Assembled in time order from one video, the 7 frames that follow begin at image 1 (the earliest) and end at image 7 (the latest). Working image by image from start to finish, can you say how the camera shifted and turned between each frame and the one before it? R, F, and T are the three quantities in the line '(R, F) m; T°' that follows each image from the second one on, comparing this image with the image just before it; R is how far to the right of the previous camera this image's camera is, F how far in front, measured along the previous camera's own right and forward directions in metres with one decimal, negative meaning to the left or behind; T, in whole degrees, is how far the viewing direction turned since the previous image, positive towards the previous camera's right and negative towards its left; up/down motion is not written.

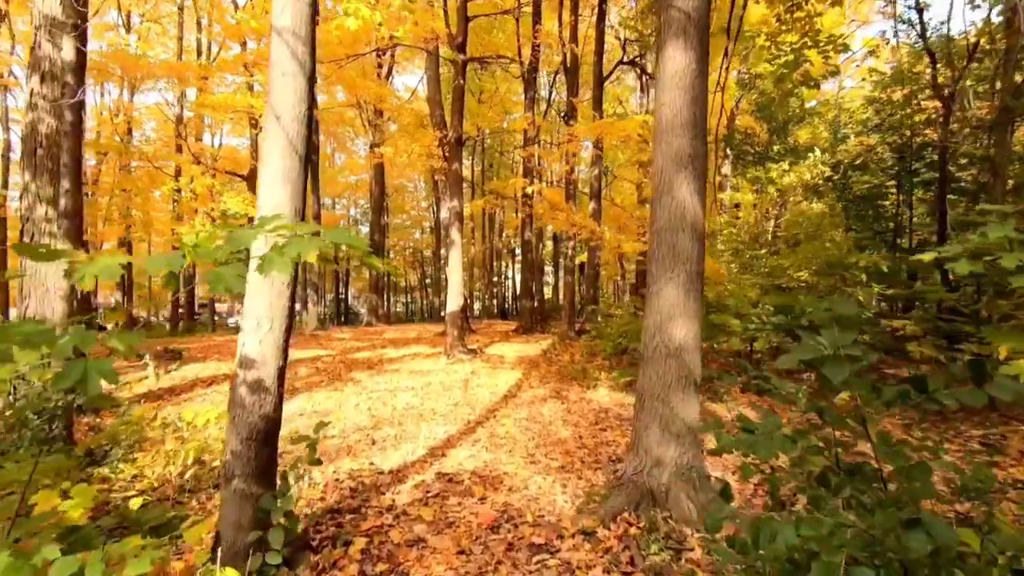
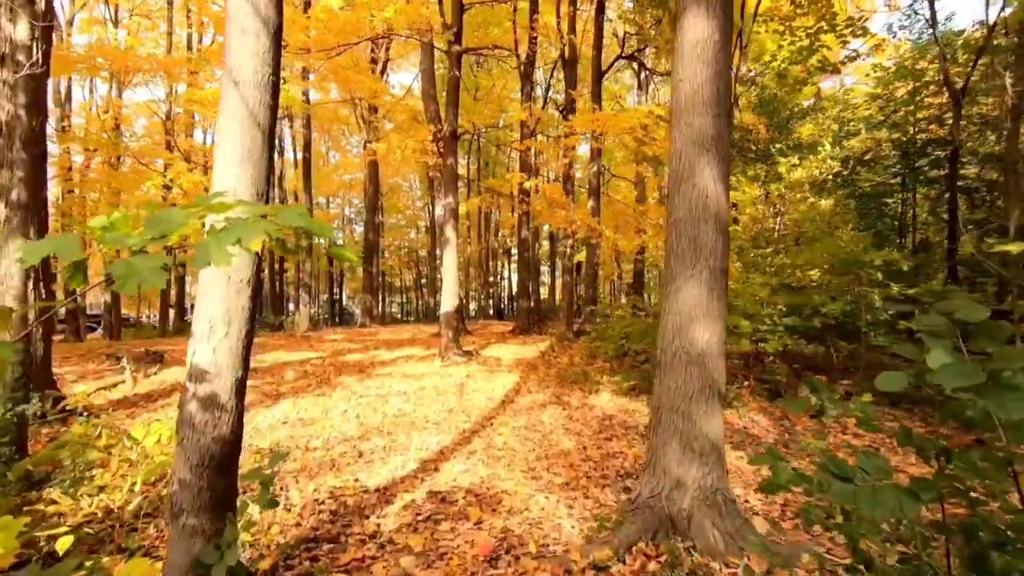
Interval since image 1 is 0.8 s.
(0.0, +0.4) m; 0°
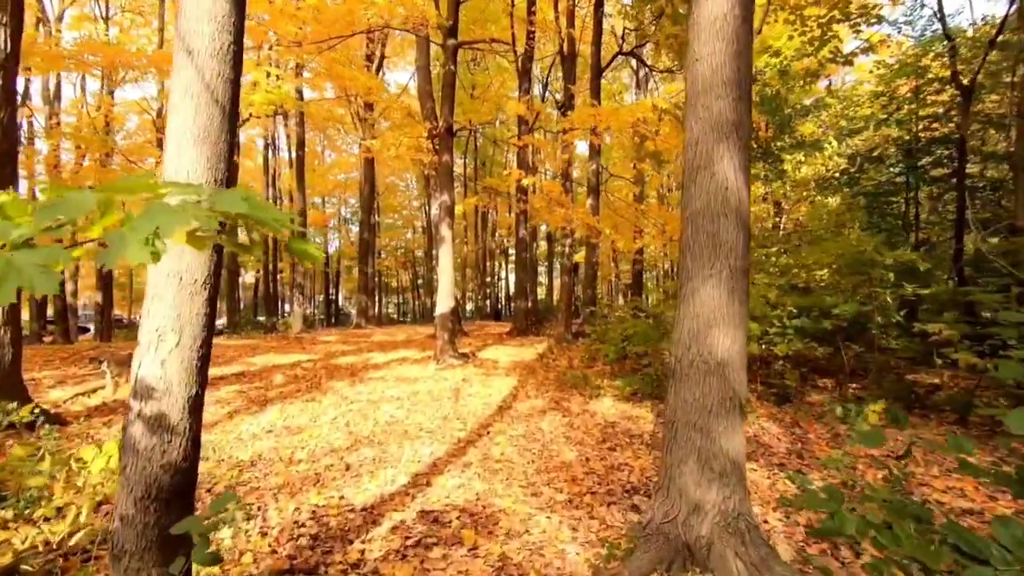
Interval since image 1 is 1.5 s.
(0.0, +0.3) m; 0°
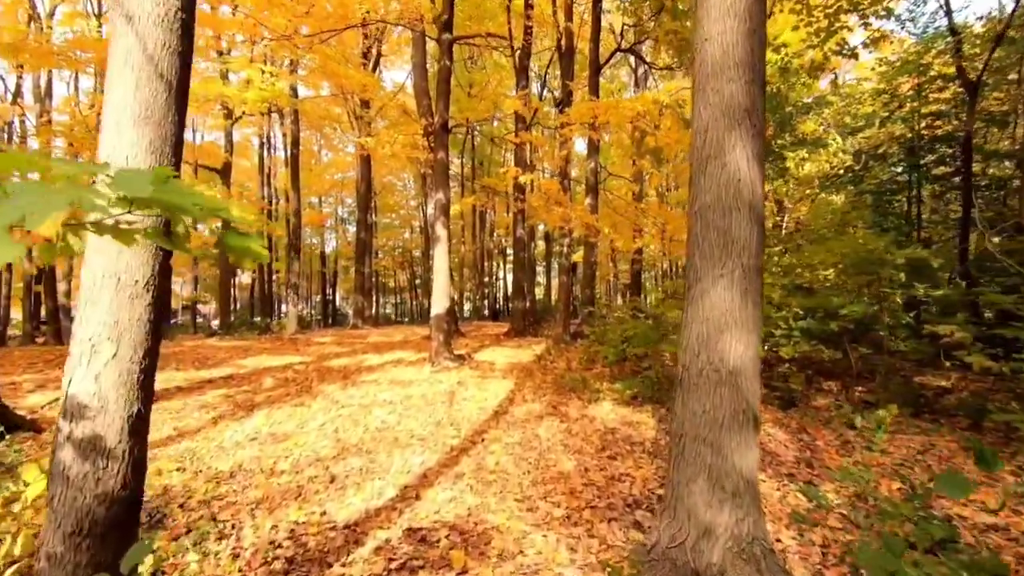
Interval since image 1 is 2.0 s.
(0.0, +0.3) m; 0°
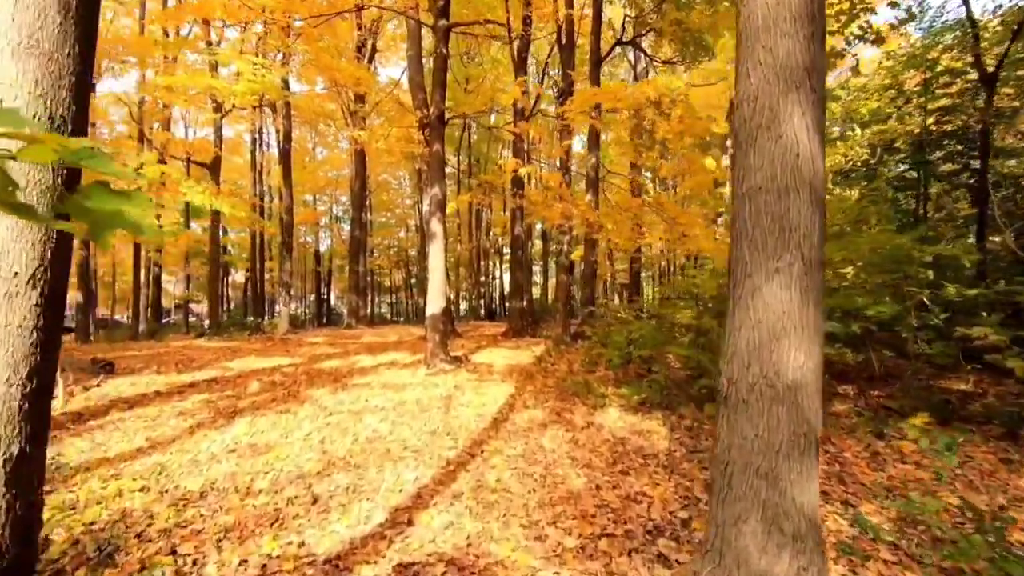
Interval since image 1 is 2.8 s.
(-0.1, +0.5) m; 0°
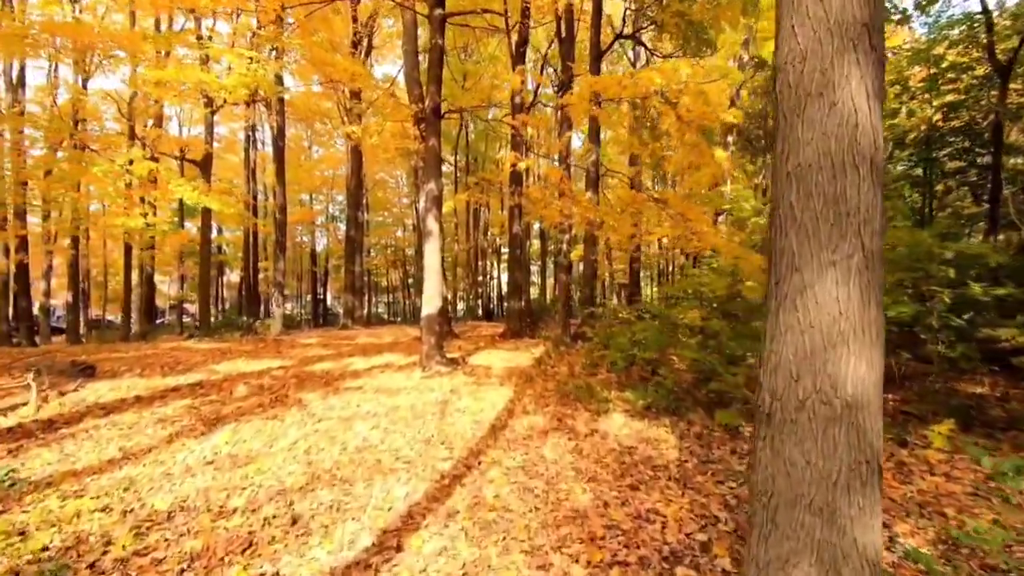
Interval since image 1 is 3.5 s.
(0.0, +0.4) m; 0°
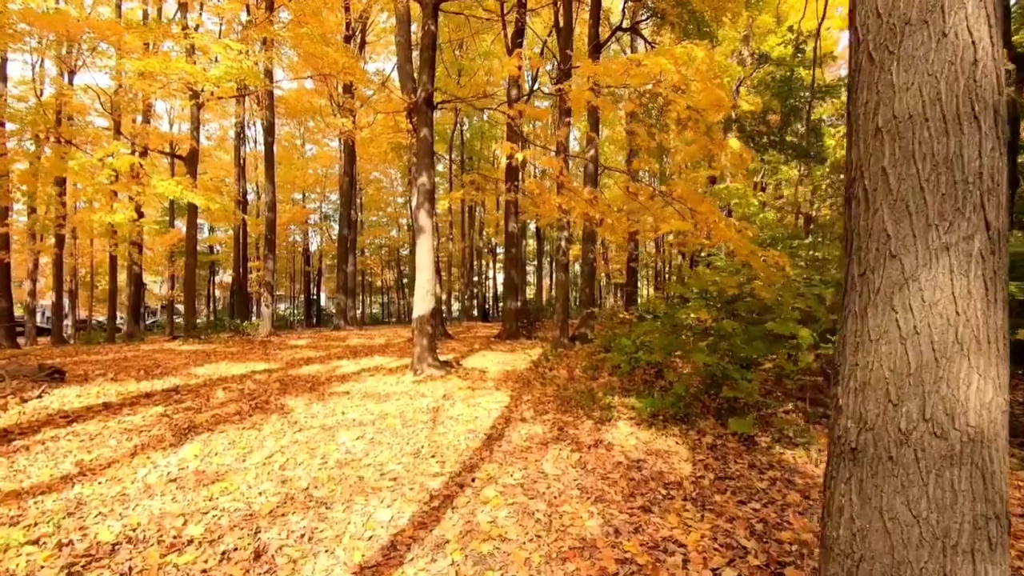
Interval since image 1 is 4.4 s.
(0.0, +0.5) m; 0°
